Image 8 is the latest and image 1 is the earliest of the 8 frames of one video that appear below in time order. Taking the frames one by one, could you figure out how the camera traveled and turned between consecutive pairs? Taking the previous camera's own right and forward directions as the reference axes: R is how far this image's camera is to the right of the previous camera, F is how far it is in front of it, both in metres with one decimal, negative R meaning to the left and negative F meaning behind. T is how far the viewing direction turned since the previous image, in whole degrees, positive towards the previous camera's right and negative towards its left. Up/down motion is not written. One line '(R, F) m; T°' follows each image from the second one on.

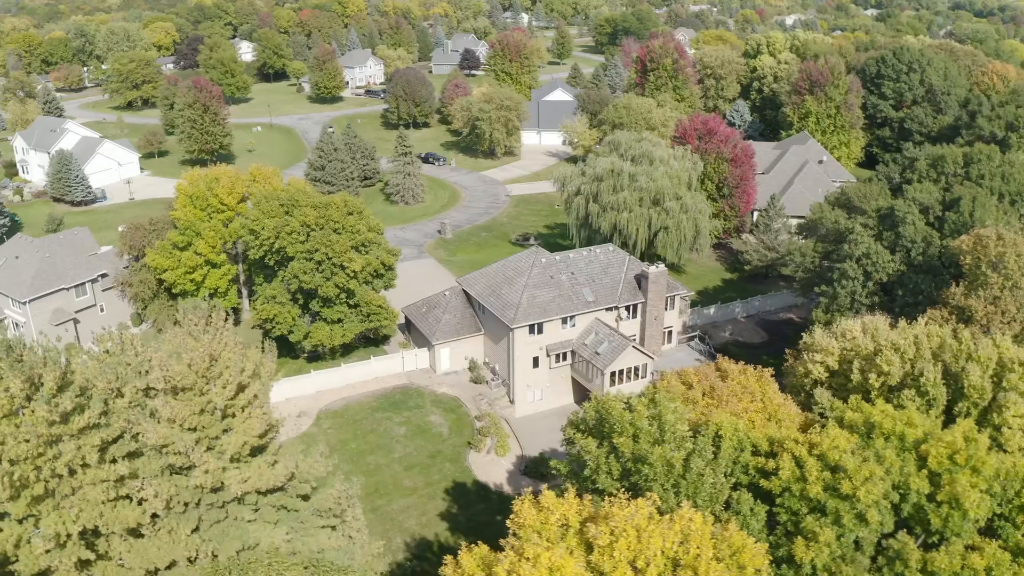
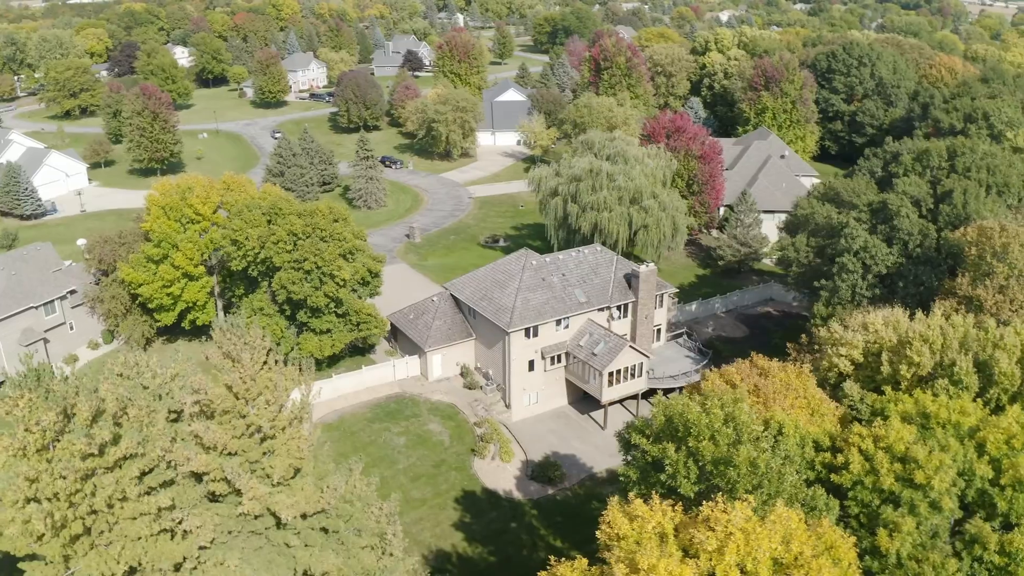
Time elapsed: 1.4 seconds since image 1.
(-2.0, +0.5) m; +3°
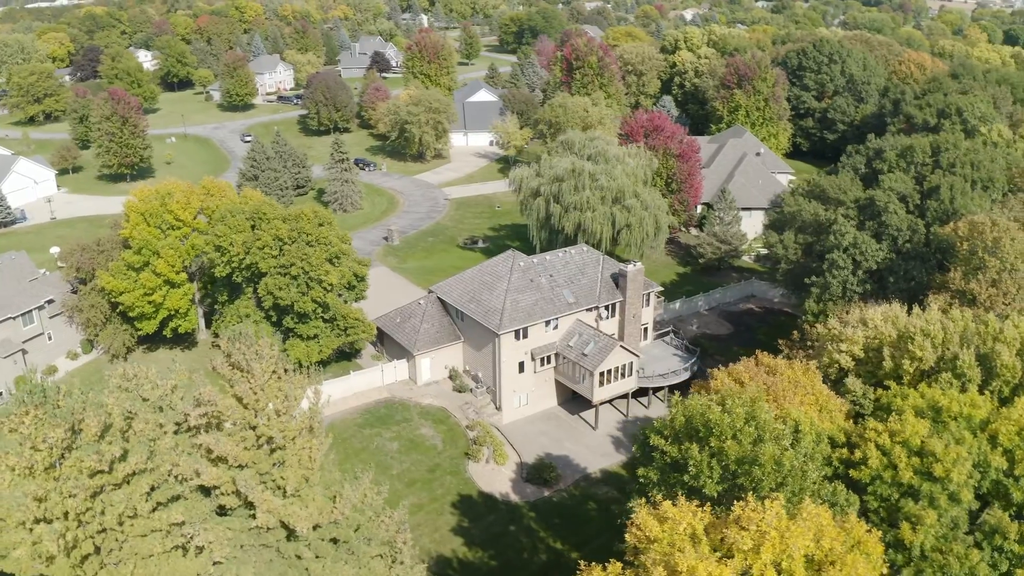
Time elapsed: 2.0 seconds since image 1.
(-0.8, +0.2) m; +2°
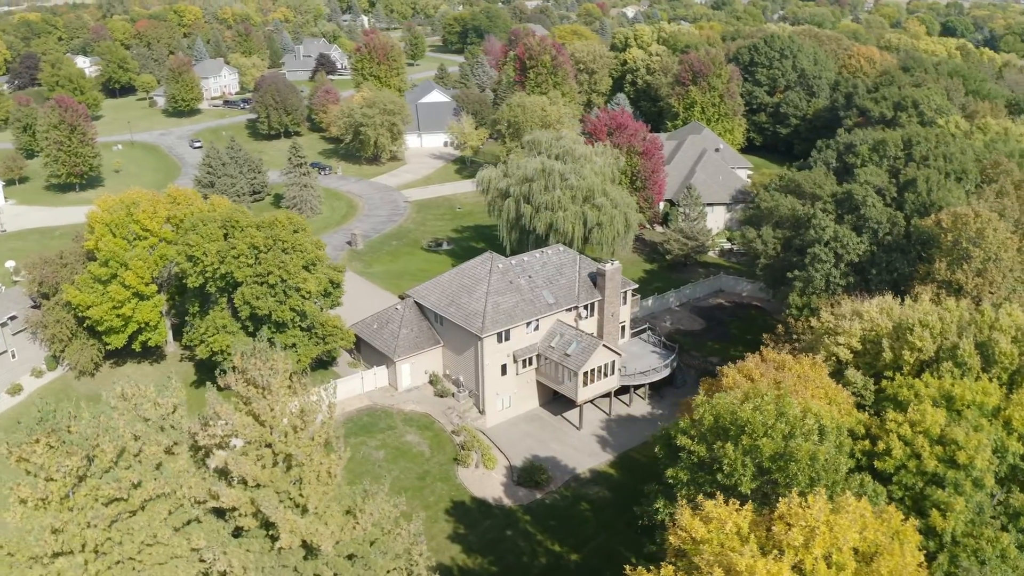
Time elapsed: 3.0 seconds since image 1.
(-1.3, +0.3) m; +3°
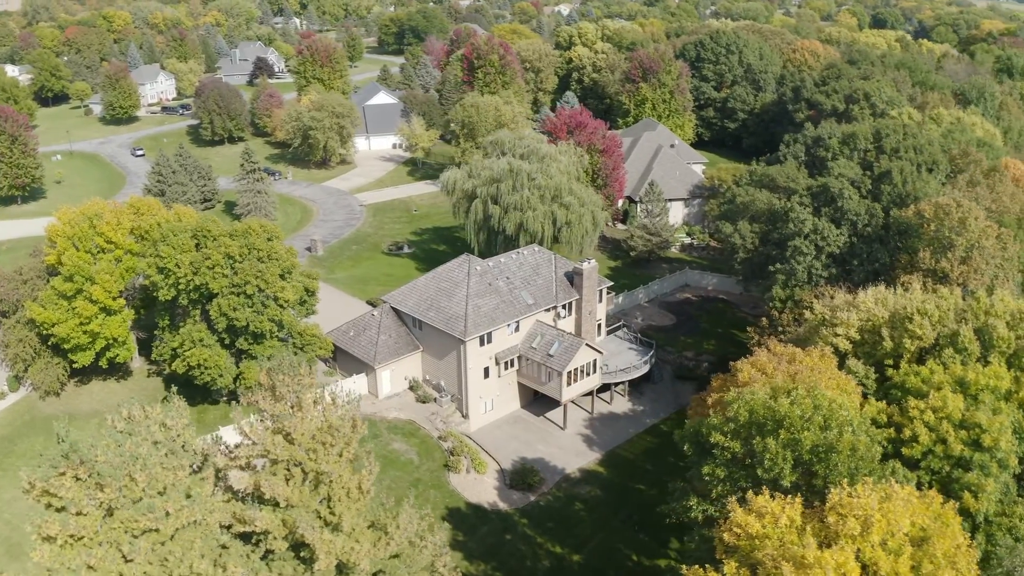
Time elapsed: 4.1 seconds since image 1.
(-1.5, +0.3) m; +4°
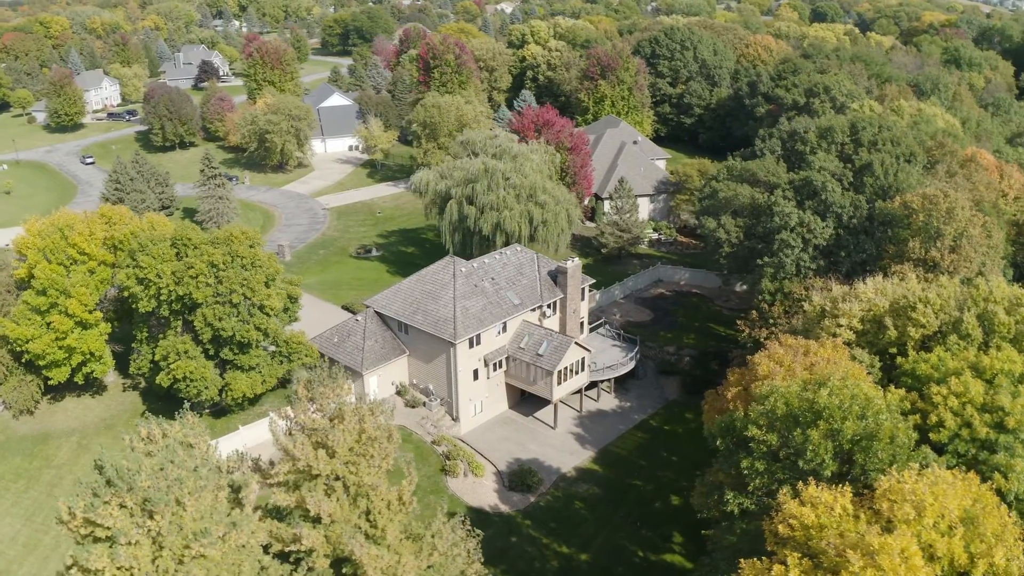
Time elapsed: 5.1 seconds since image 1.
(-1.4, +0.2) m; +3°
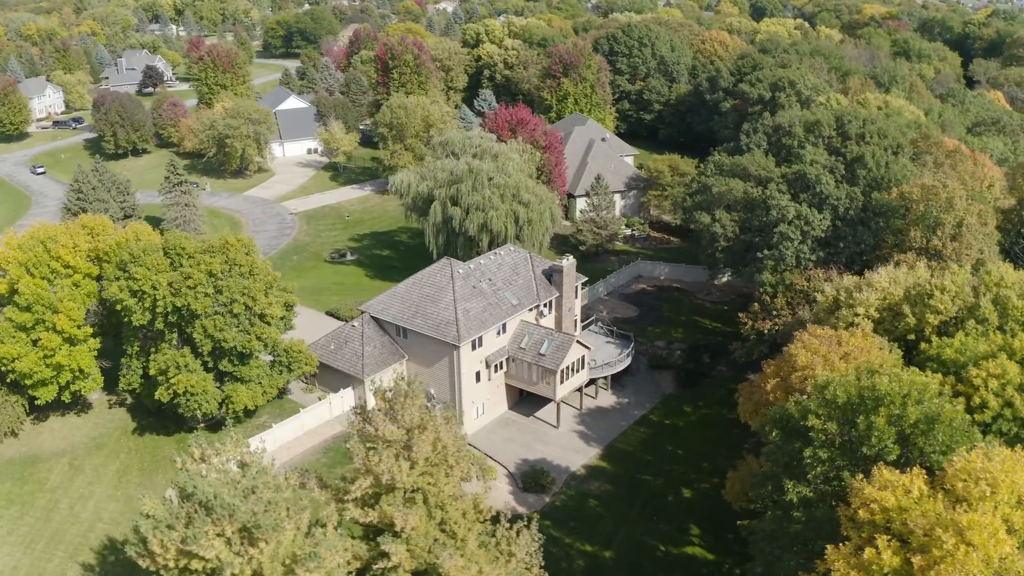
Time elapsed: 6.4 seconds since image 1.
(-2.0, 0.0) m; +3°
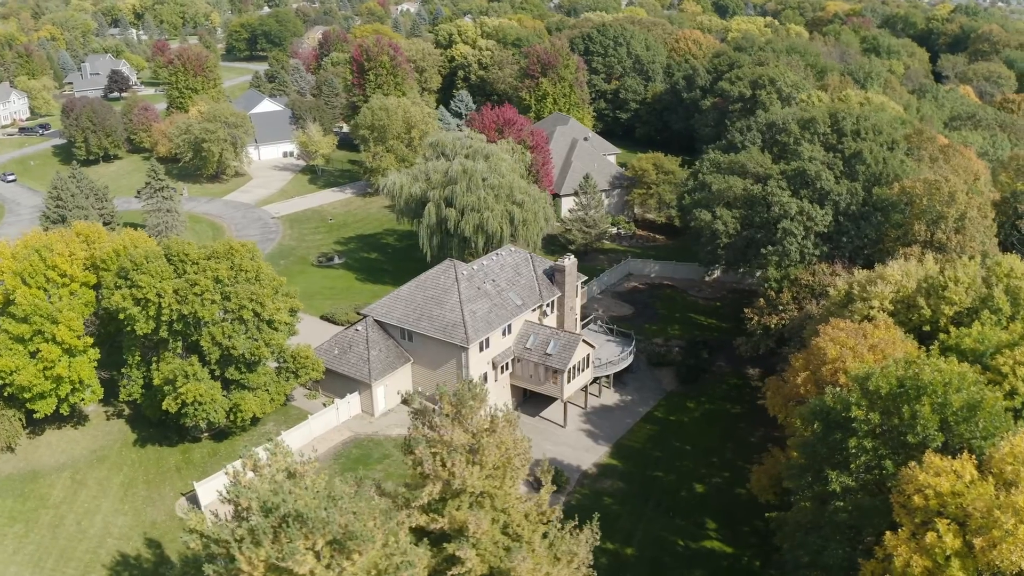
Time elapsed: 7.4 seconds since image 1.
(-1.5, -0.2) m; +2°
